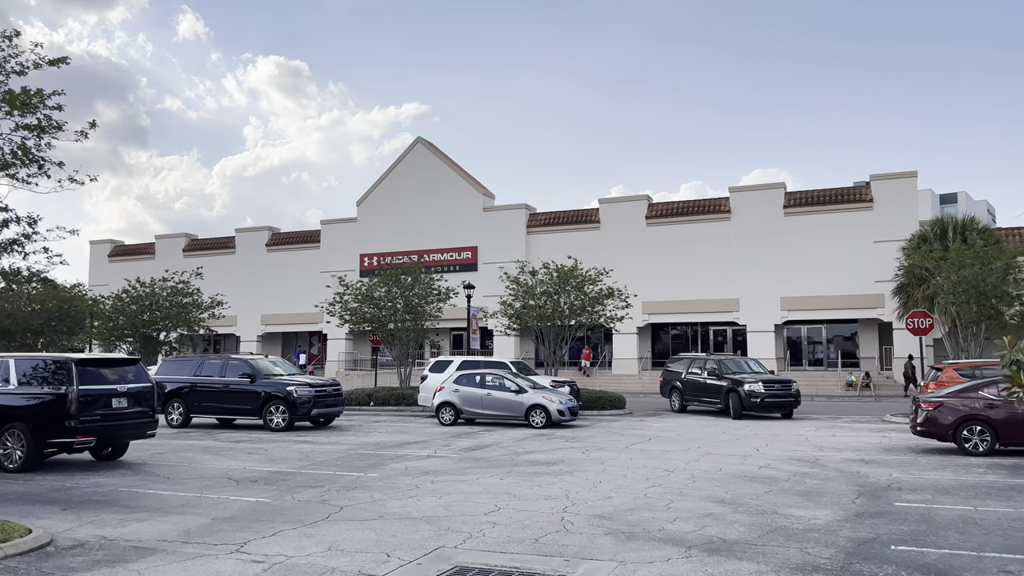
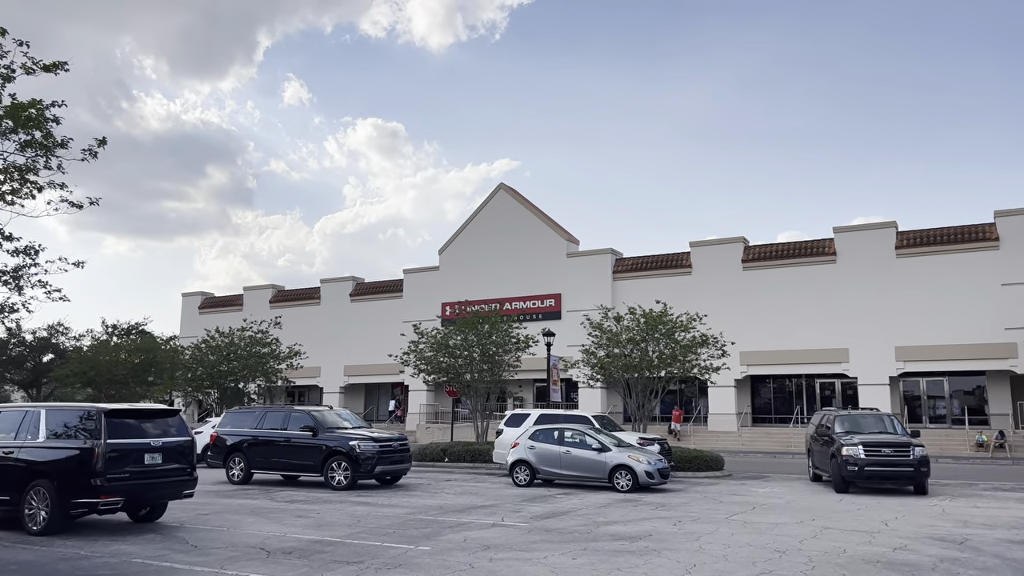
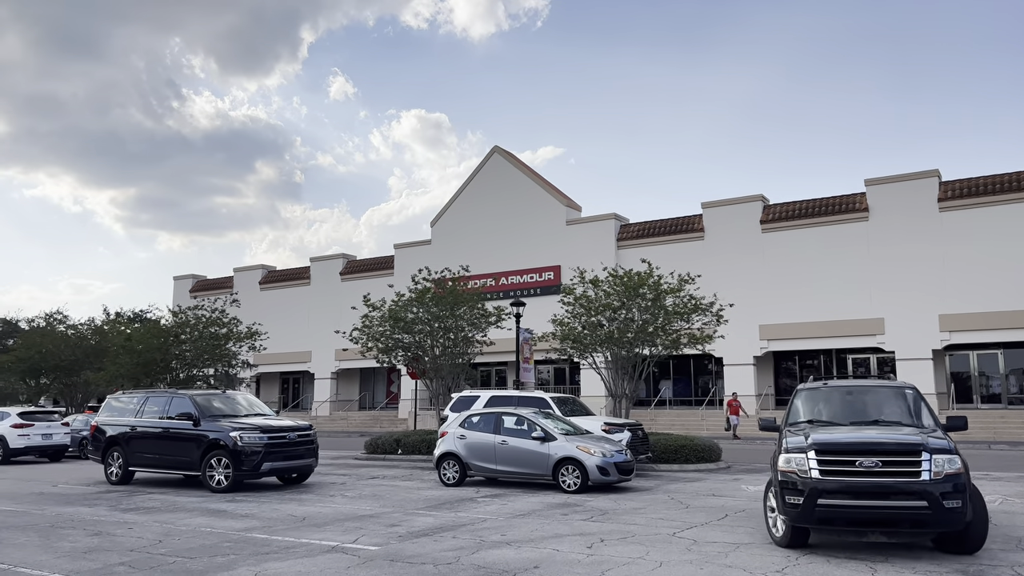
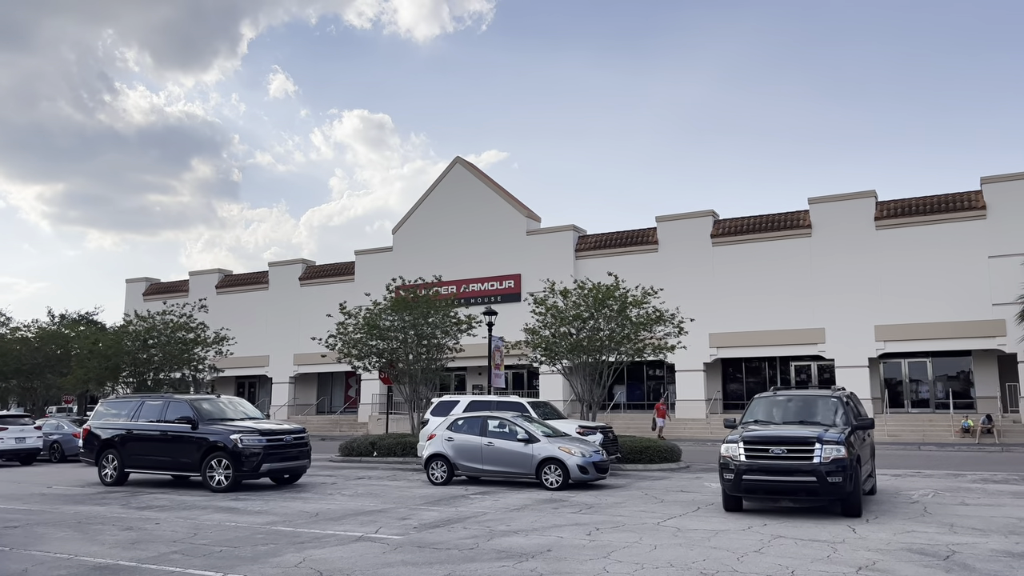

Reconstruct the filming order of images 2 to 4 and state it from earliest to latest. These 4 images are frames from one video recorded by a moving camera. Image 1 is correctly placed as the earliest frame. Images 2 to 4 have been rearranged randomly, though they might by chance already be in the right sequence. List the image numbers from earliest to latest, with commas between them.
2, 4, 3
